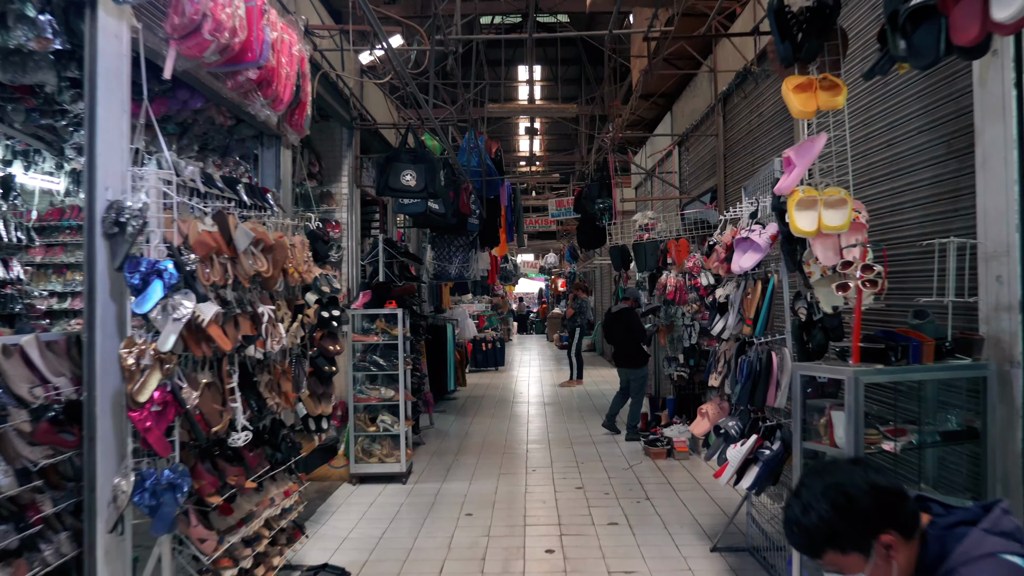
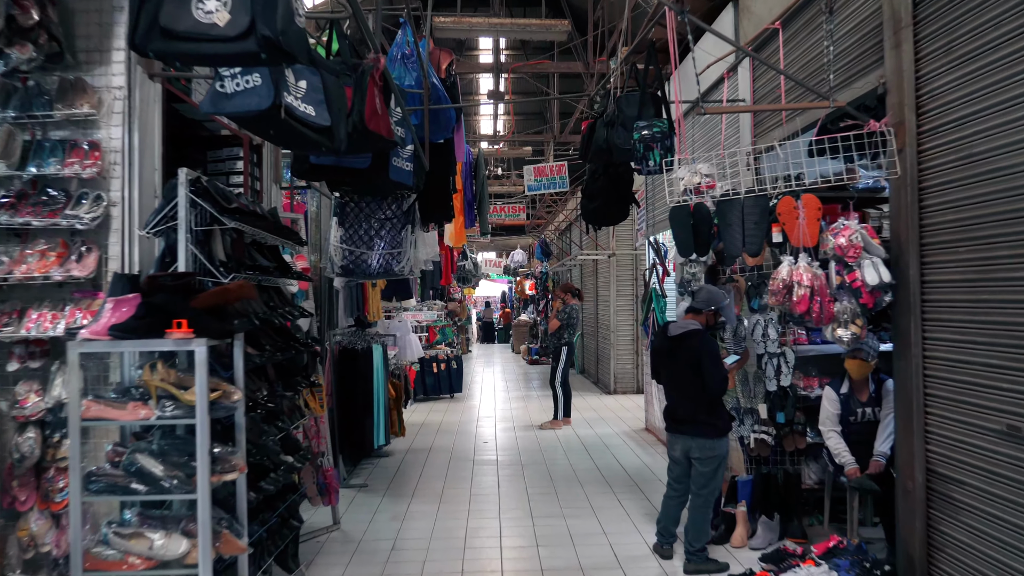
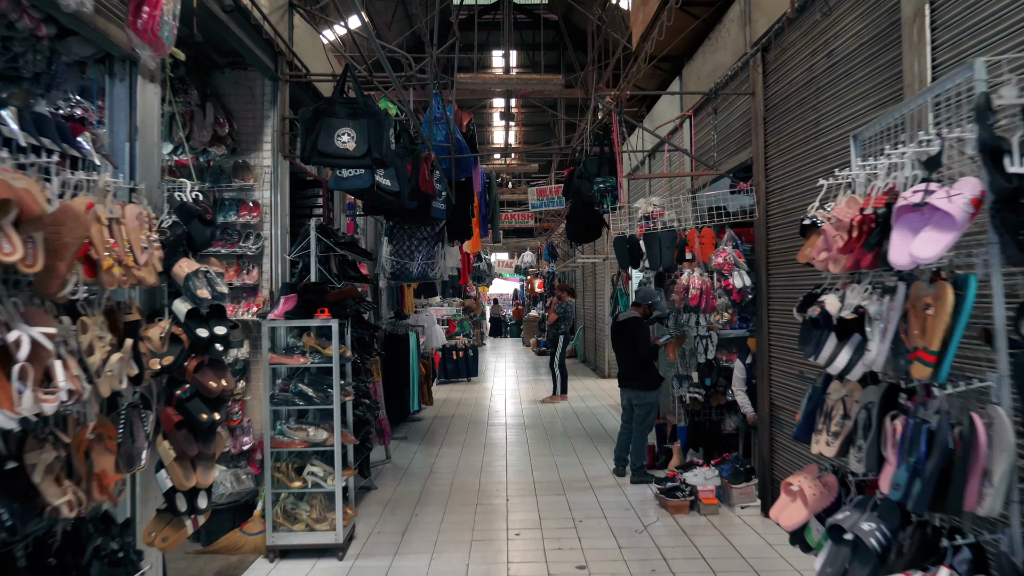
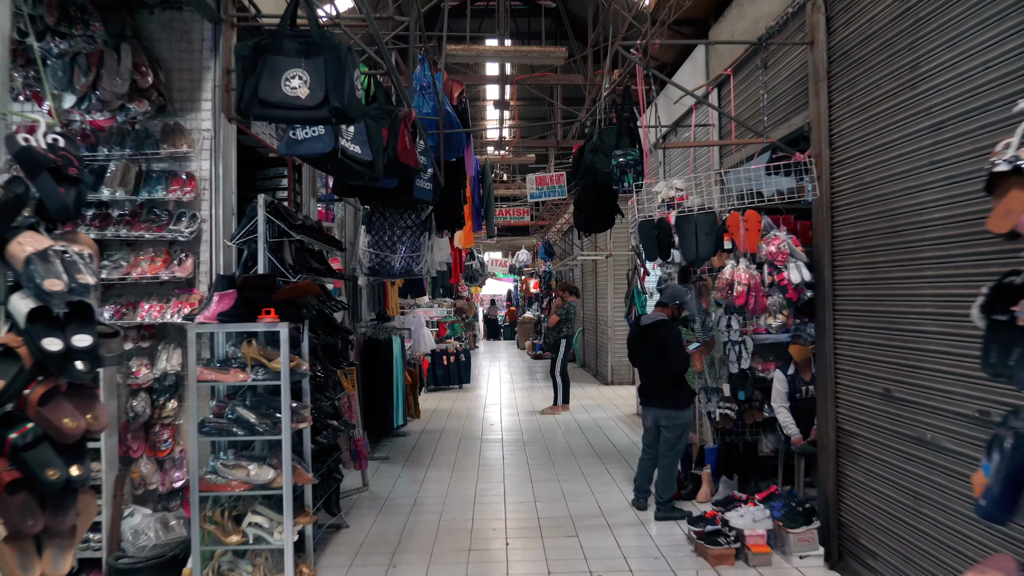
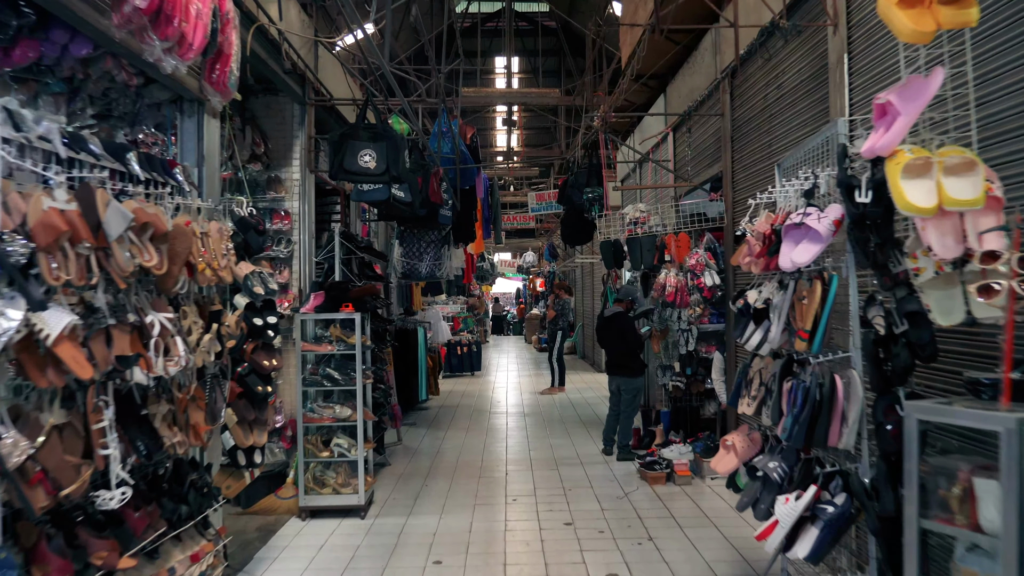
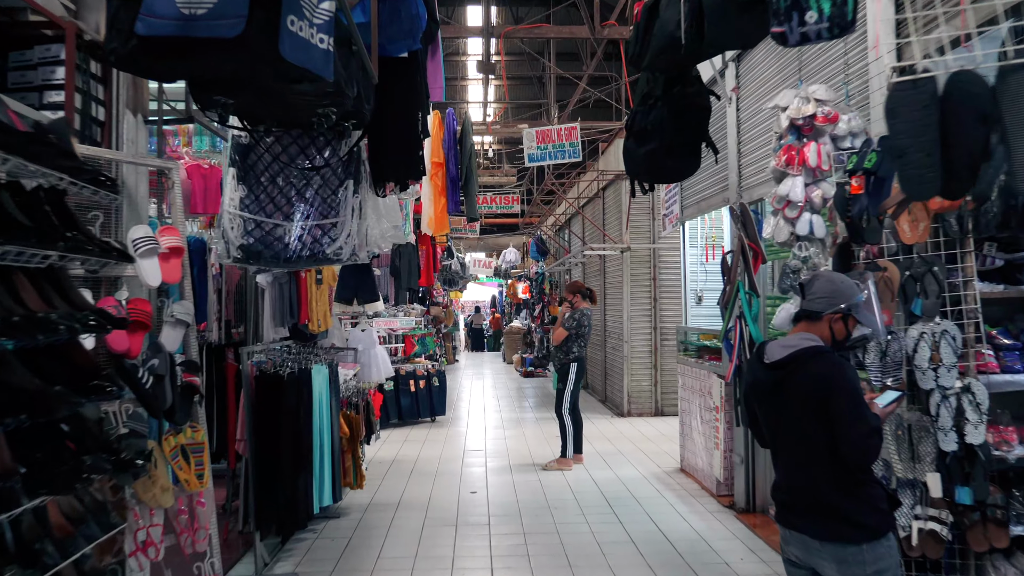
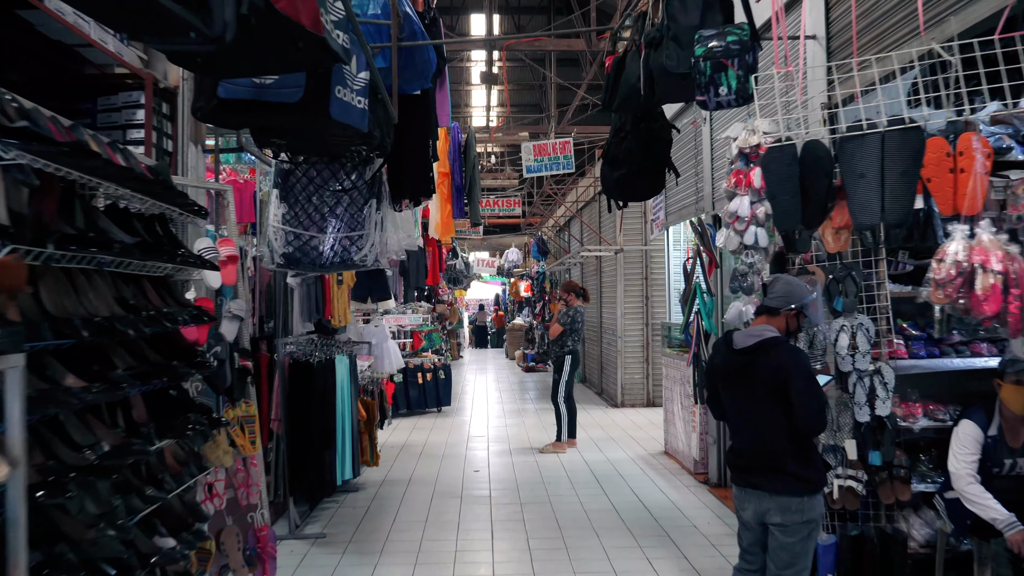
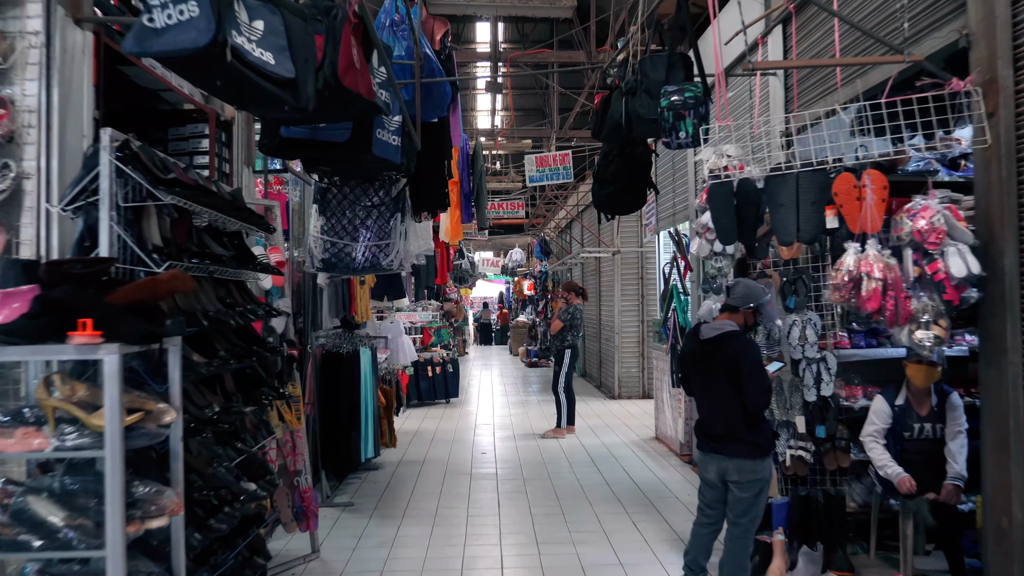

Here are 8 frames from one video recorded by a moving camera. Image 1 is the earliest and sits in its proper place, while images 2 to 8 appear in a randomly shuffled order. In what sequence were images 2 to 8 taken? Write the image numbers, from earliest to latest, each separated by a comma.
5, 3, 4, 2, 8, 7, 6
